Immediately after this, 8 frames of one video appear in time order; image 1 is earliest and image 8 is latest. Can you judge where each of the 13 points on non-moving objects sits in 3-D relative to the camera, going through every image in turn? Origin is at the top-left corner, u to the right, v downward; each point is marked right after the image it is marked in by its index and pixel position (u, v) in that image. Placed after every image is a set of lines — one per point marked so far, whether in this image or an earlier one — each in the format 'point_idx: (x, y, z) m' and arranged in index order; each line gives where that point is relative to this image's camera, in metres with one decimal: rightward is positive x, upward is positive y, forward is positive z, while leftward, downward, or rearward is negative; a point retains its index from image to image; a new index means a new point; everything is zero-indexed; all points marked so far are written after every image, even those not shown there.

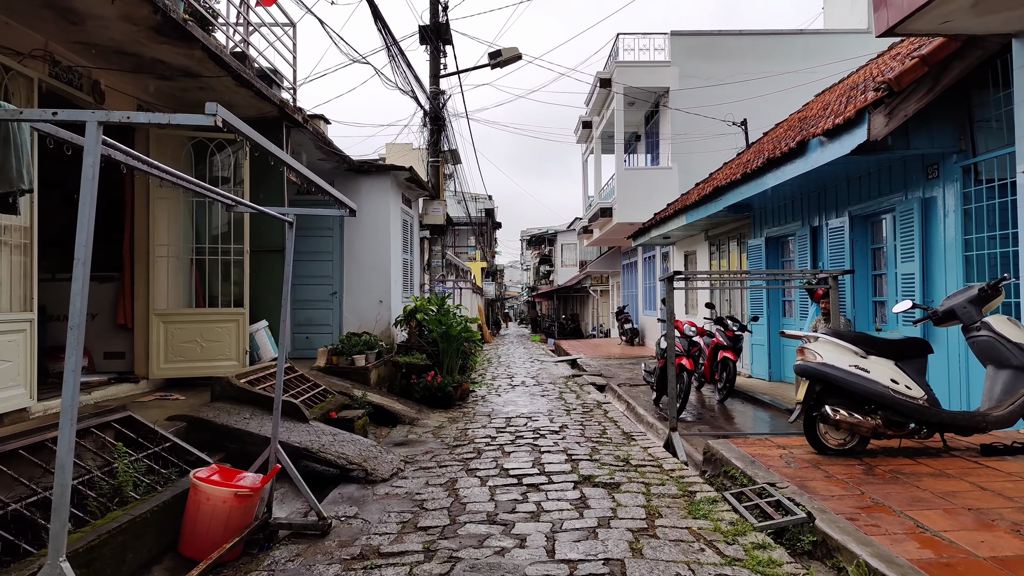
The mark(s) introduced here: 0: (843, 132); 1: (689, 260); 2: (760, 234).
0: (+2.6, +1.2, +5.4) m
1: (+3.4, +0.5, +12.7) m
2: (+3.3, +0.7, +8.9) m
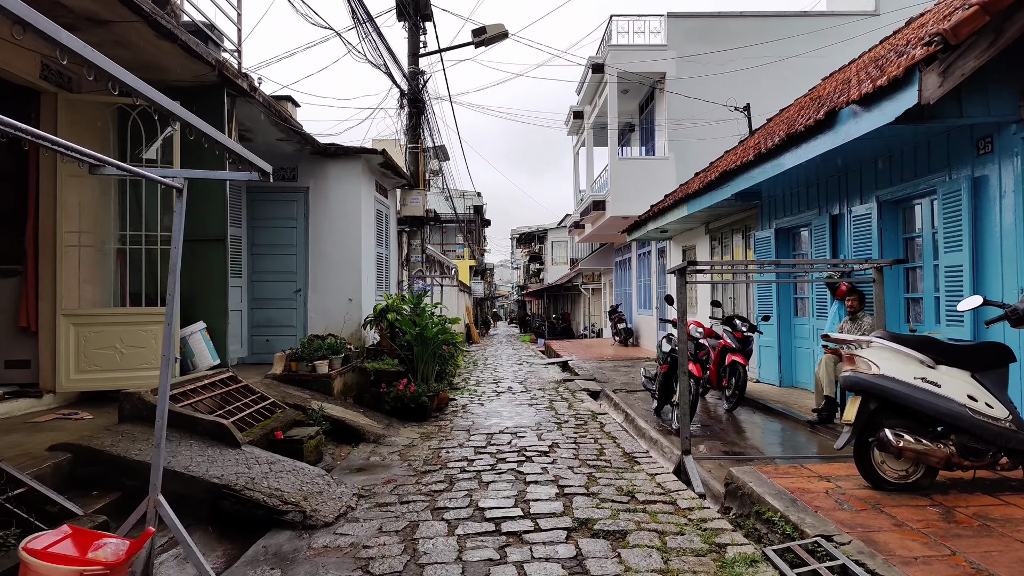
0: (+2.5, +1.3, +4.5) m
1: (+3.1, +0.6, +11.9) m
2: (+3.1, +0.8, +8.1) m
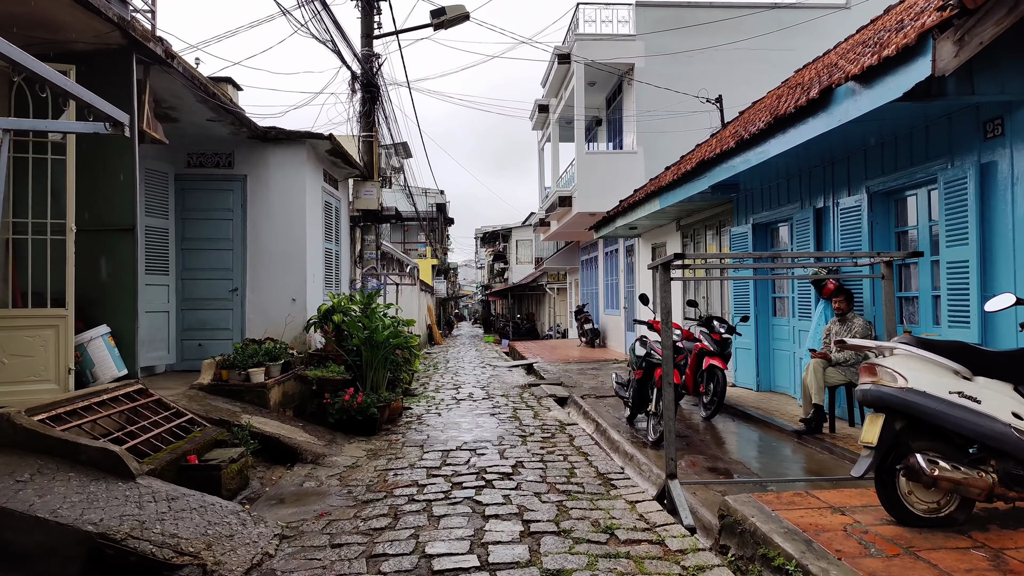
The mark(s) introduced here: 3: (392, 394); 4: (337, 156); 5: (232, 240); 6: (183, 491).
0: (+2.3, +1.3, +4.1) m
1: (+2.5, +0.6, +11.4) m
2: (+2.7, +0.8, +7.7) m
3: (-1.1, -1.0, +6.2) m
4: (-2.0, +1.5, +7.6) m
5: (-2.9, +0.5, +6.8) m
6: (-1.6, -1.0, +3.2) m
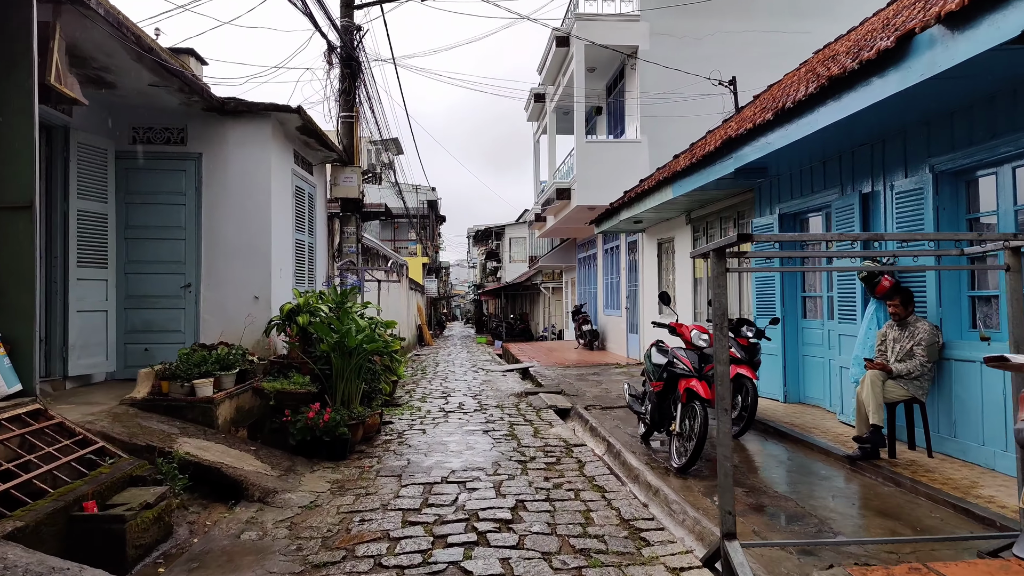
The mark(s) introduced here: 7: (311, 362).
0: (+2.3, +1.3, +3.2) m
1: (+2.4, +0.6, +10.6) m
2: (+2.6, +0.8, +6.8) m
3: (-1.1, -0.9, +5.2) m
4: (-2.0, +1.5, +6.7) m
5: (-2.9, +0.5, +5.9) m
6: (-1.6, -0.9, +2.3) m
7: (-1.5, -0.6, +5.1) m
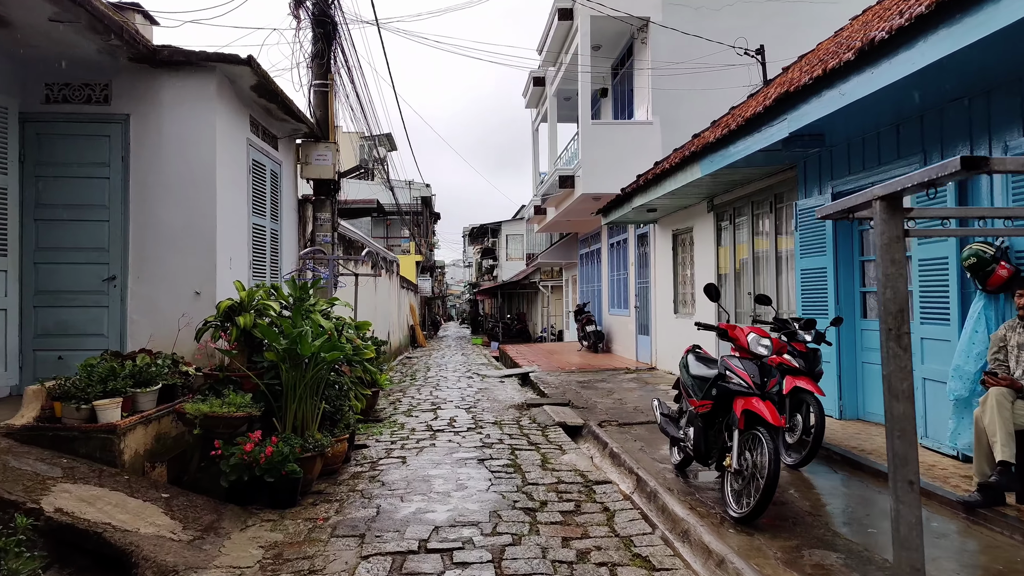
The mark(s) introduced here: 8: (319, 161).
0: (+2.3, +1.4, +2.1) m
1: (+2.4, +0.7, +9.4) m
2: (+2.6, +0.9, +5.7) m
3: (-1.1, -0.9, +4.1) m
4: (-2.0, +1.6, +5.6) m
5: (-2.9, +0.6, +4.8) m
6: (-1.5, -0.9, +1.2) m
7: (-1.5, -0.5, +4.0) m
8: (-2.0, +1.3, +6.9) m
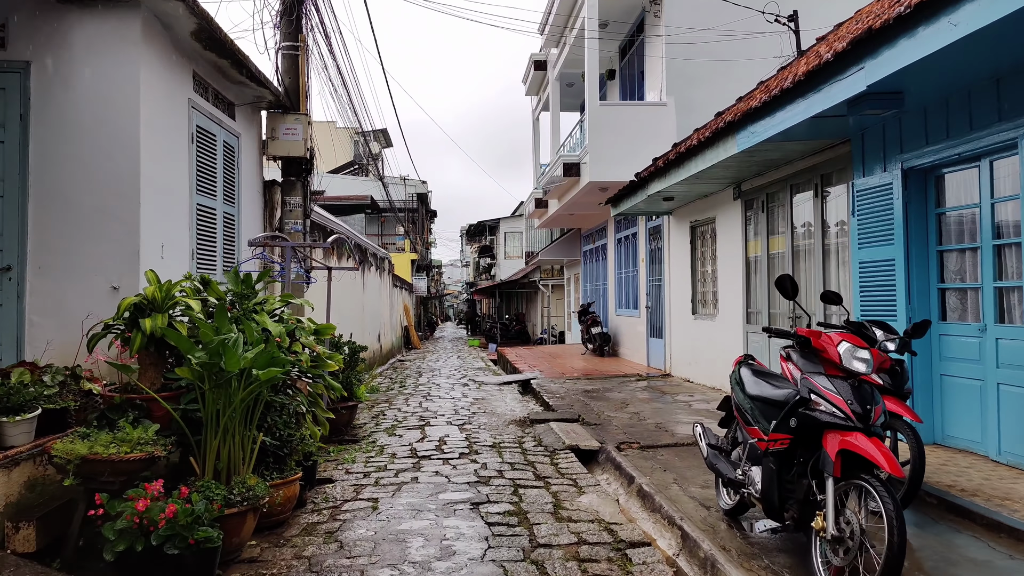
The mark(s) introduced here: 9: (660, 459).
0: (+2.3, +1.4, +1.1) m
1: (+2.4, +0.7, +8.5) m
2: (+2.7, +0.9, +4.7) m
3: (-1.1, -0.9, +3.1) m
4: (-2.0, +1.6, +4.5) m
5: (-2.9, +0.6, +3.8) m
6: (-1.5, -0.9, +0.1) m
7: (-1.5, -0.5, +3.0) m
8: (-2.0, +1.4, +5.9) m
9: (+1.0, -1.2, +4.7) m
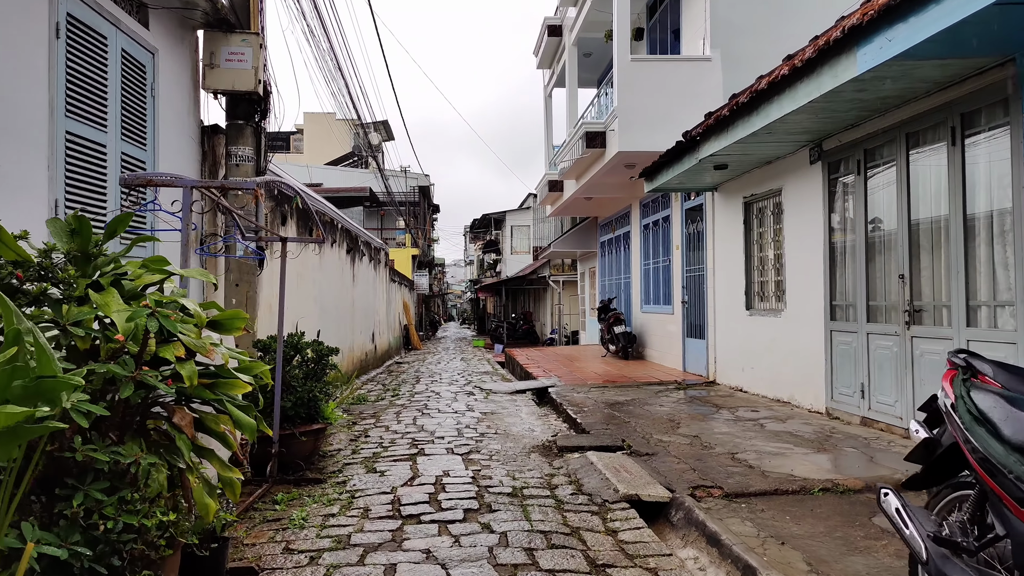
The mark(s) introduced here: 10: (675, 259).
0: (+2.5, +1.5, -0.5) m
1: (+2.6, +0.8, +6.9) m
2: (+2.8, +1.0, +3.2) m
3: (-1.0, -0.7, +1.6) m
4: (-1.8, +1.7, +3.0) m
5: (-2.7, +0.7, +2.2) m
6: (-1.4, -0.7, -1.4) m
7: (-1.3, -0.4, +1.4) m
8: (-1.8, +1.5, +4.4) m
9: (+1.2, -1.1, +3.1) m
10: (+2.3, +0.4, +9.4) m
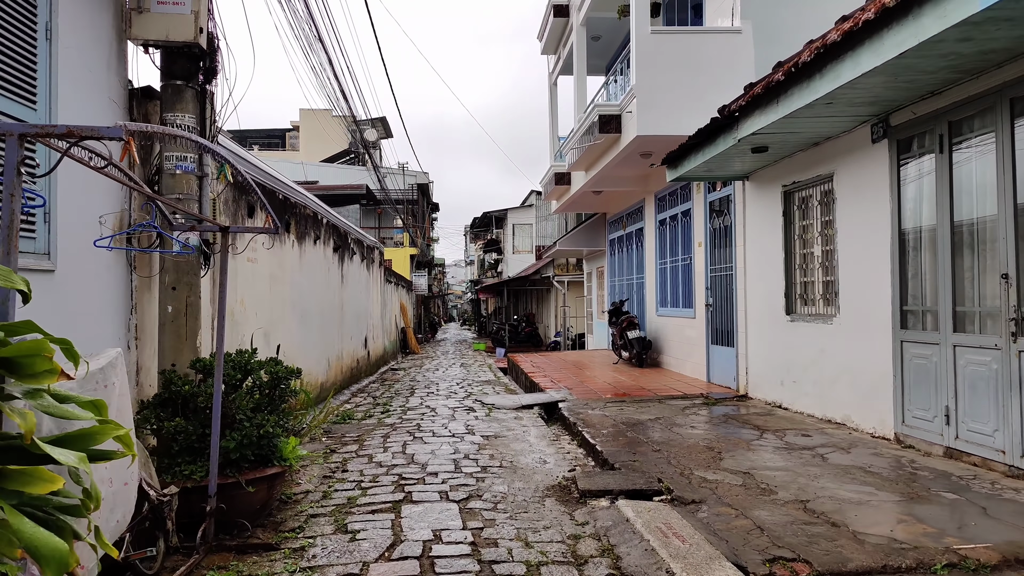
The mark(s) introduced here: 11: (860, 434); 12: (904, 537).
0: (+2.5, +1.5, -1.4) m
1: (+2.6, +0.8, +6.0) m
2: (+2.9, +1.0, +2.2) m
3: (-0.9, -0.7, +0.6) m
4: (-1.8, +1.7, +2.1) m
5: (-2.7, +0.7, +1.3) m
6: (-1.3, -0.7, -2.3) m
7: (-1.3, -0.4, +0.5) m
8: (-1.8, +1.5, +3.5) m
9: (+1.2, -1.1, +2.2) m
10: (+2.3, +0.4, +8.5) m
11: (+2.6, -1.1, +5.1) m
12: (+1.7, -1.1, +2.9) m
